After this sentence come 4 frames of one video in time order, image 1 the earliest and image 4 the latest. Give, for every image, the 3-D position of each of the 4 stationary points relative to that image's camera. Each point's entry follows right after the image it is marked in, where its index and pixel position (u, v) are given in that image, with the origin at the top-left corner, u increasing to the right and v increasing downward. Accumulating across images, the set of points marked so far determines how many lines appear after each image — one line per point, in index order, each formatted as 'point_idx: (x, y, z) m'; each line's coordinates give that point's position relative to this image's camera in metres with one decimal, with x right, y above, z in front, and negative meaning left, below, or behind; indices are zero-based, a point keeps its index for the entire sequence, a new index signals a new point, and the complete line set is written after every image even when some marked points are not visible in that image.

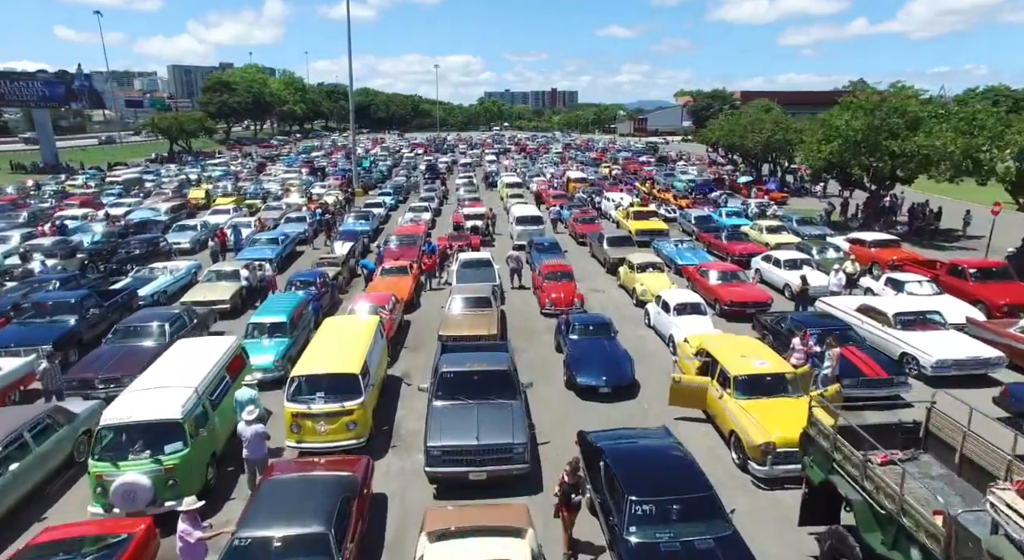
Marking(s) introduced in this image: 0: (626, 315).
0: (+3.5, -1.1, +18.7) m
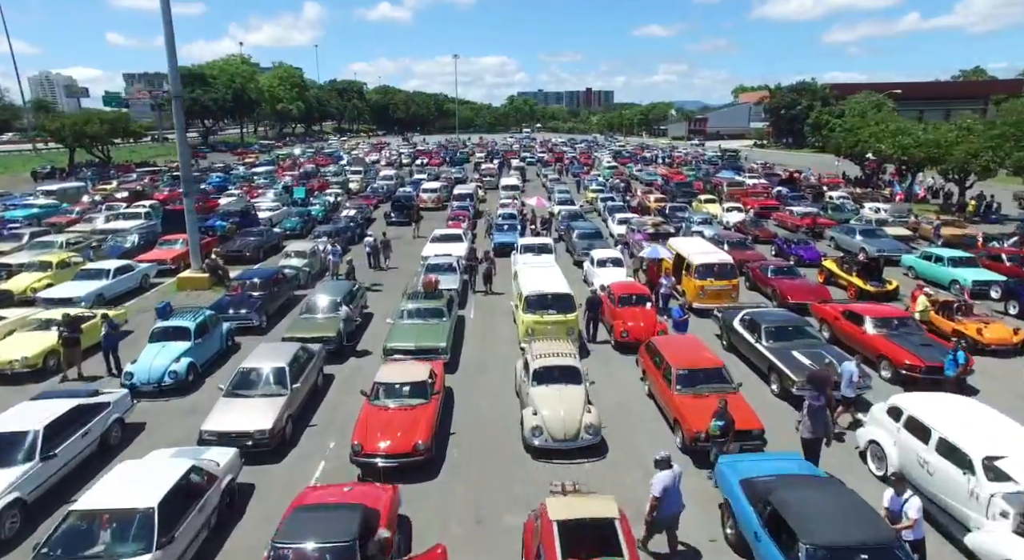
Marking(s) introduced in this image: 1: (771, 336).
0: (+2.9, -8.4, -9.9) m
1: (+6.3, -1.3, +15.0) m
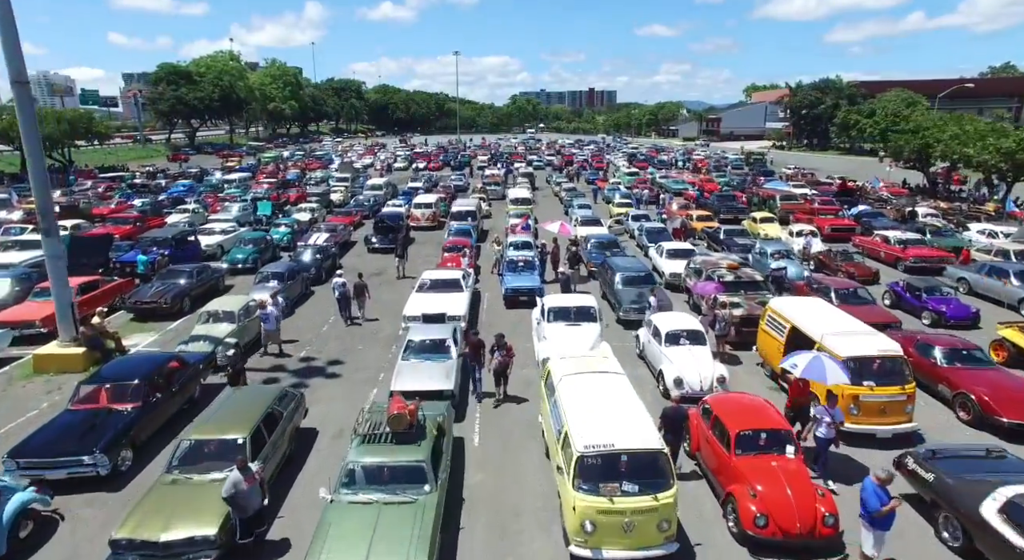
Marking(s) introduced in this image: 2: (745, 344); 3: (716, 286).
0: (+3.4, -10.4, -17.8) m
1: (+6.9, -3.4, +7.1) m
2: (+6.8, -1.9, +18.0) m
3: (+6.5, -0.1, +19.1) m
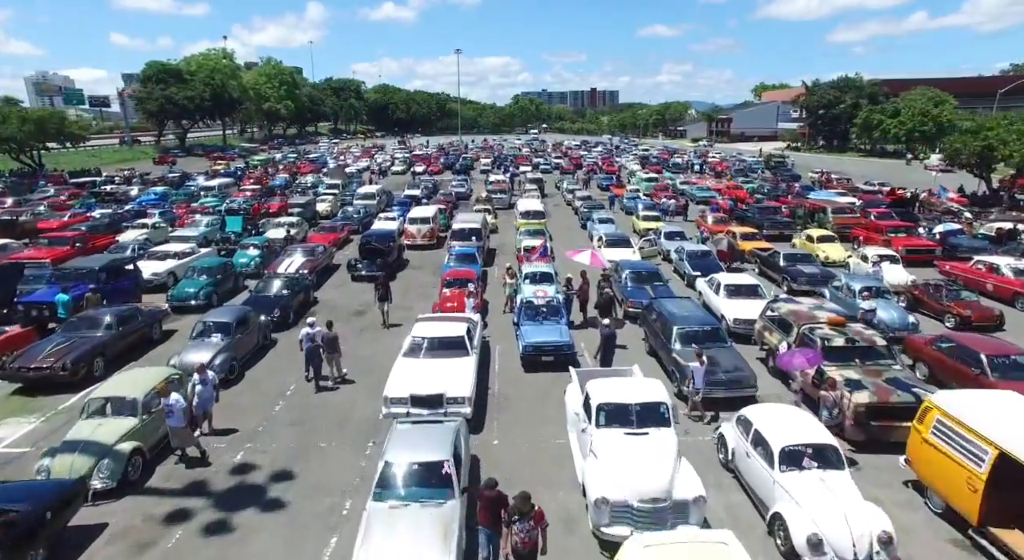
0: (+3.9, -11.8, -23.3) m
1: (+7.4, -4.8, +1.6) m
2: (+7.3, -3.3, +12.5) m
3: (+7.0, -1.5, +13.7) m
